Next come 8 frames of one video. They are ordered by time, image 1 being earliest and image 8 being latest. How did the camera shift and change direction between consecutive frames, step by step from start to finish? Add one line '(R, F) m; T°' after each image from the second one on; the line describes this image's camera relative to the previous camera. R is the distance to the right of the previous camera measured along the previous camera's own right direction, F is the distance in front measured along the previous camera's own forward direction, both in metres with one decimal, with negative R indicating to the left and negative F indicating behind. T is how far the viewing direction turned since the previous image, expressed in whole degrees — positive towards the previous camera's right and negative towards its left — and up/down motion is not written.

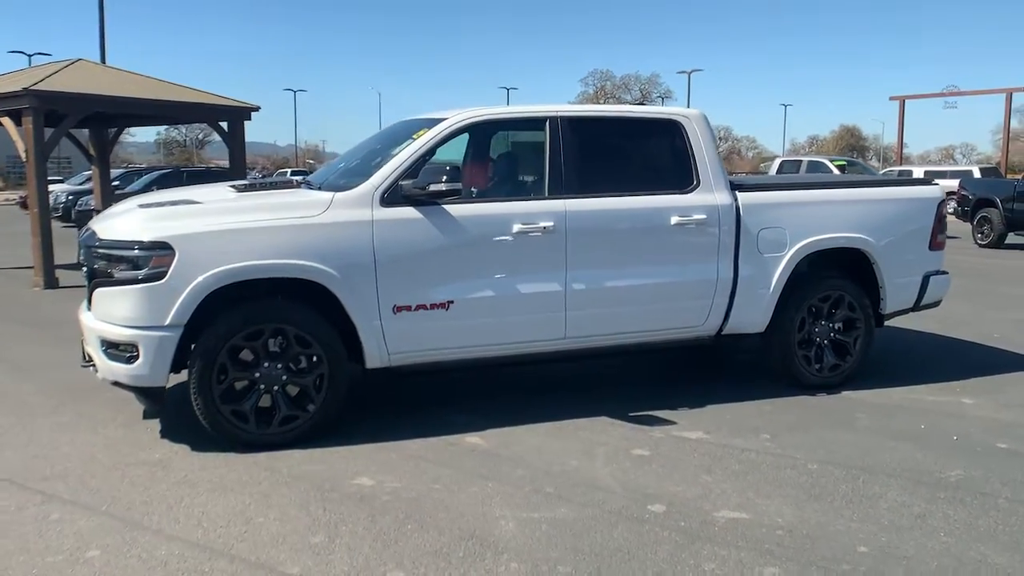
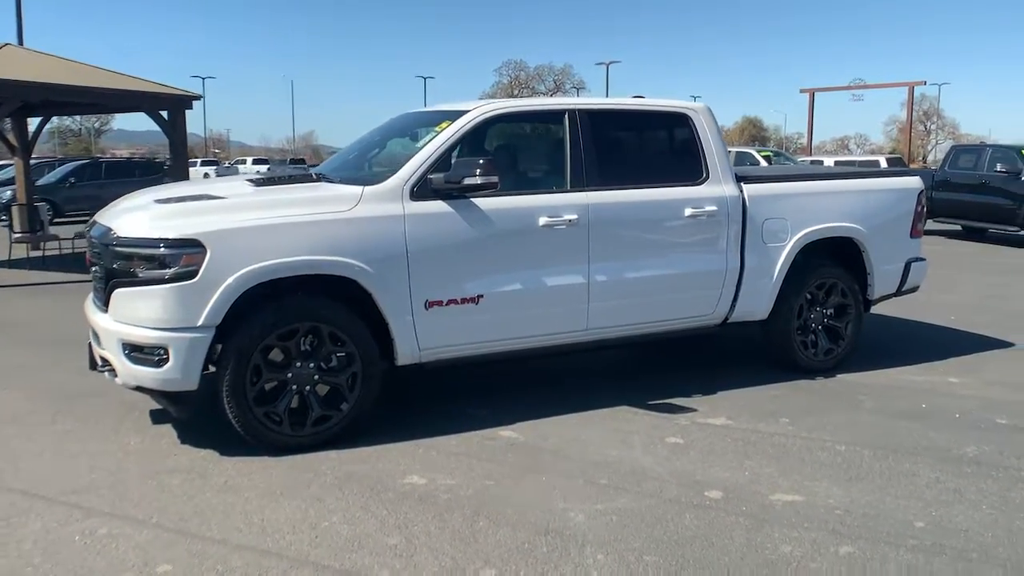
(-0.7, 0.0) m; +6°
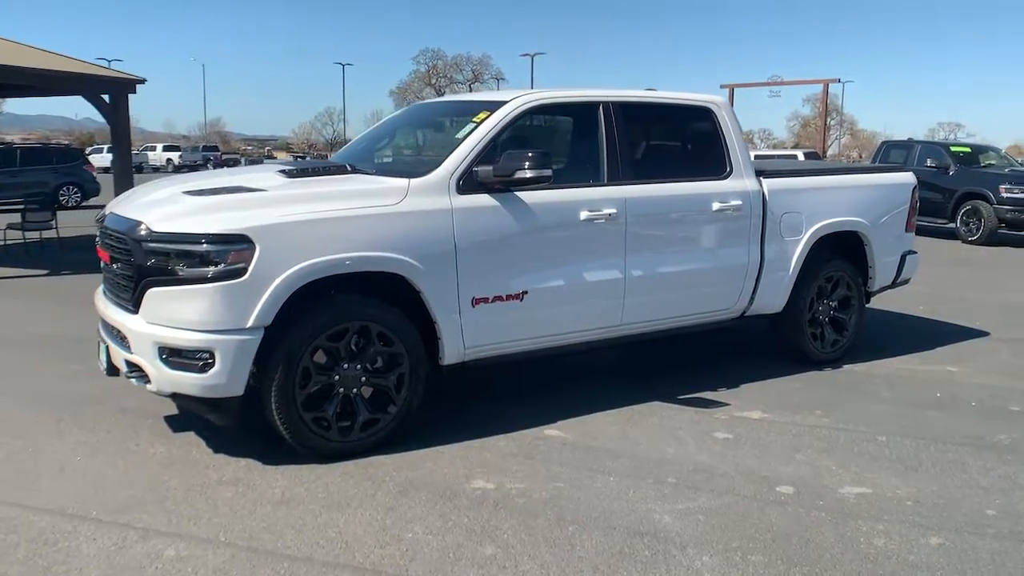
(-0.8, +0.2) m; +6°
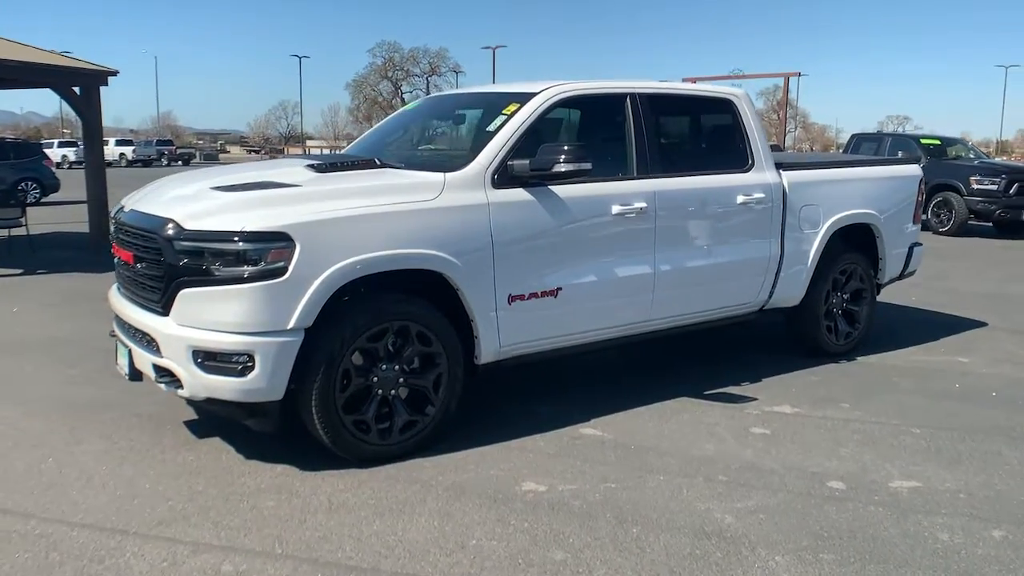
(-0.5, +0.1) m; +3°
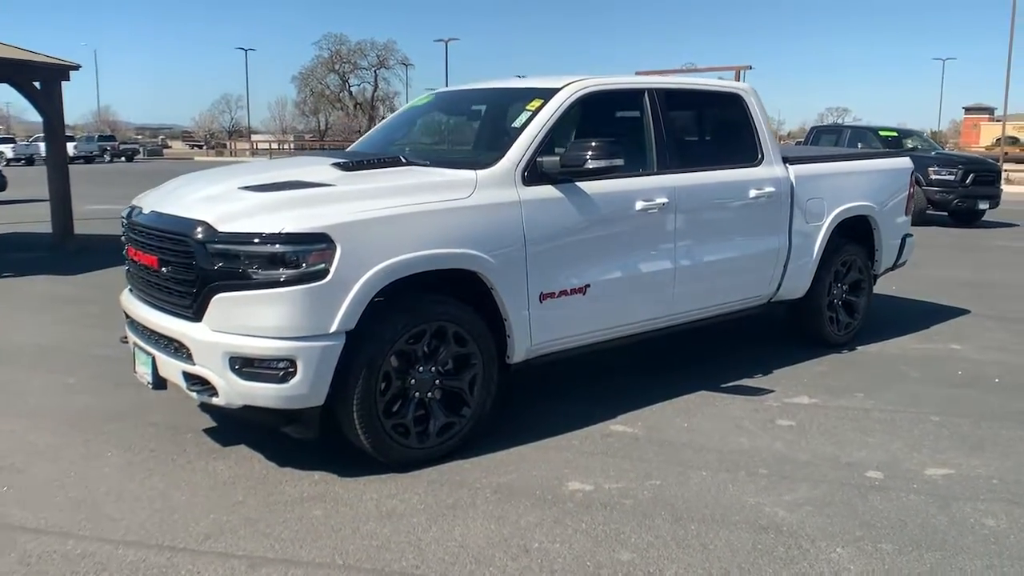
(-0.5, +0.1) m; +3°
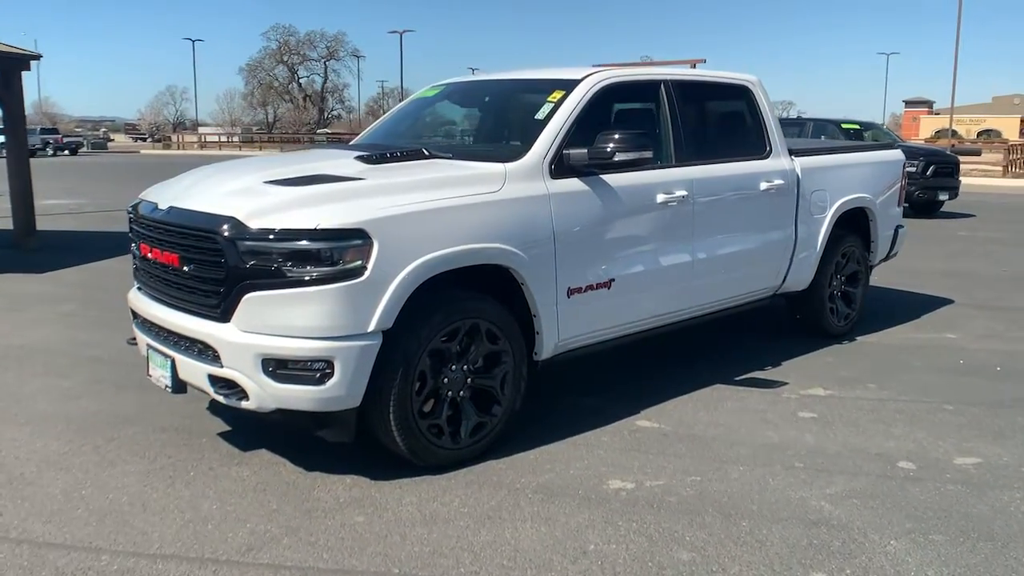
(-0.4, +0.1) m; +3°
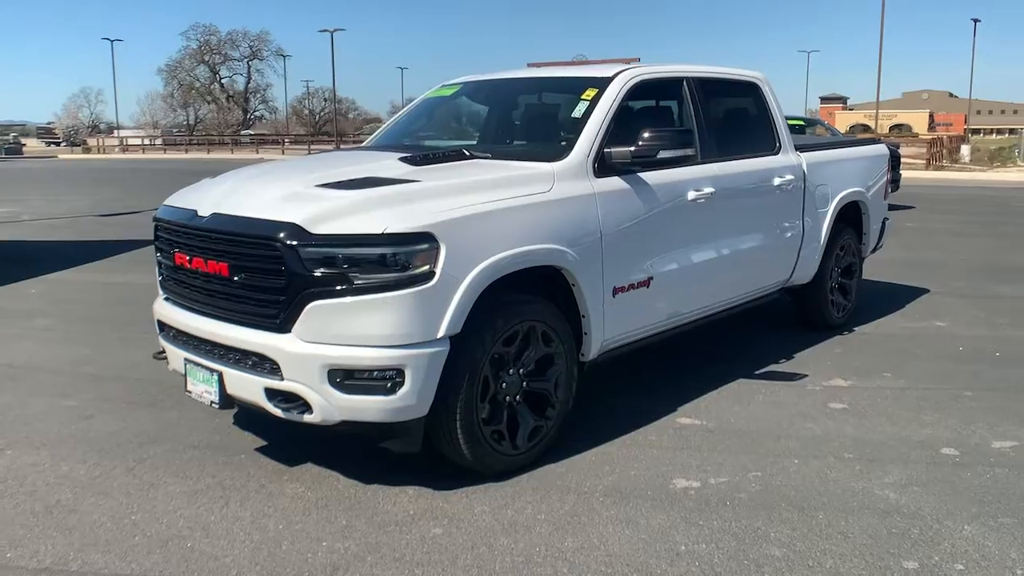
(-0.6, +0.1) m; +5°
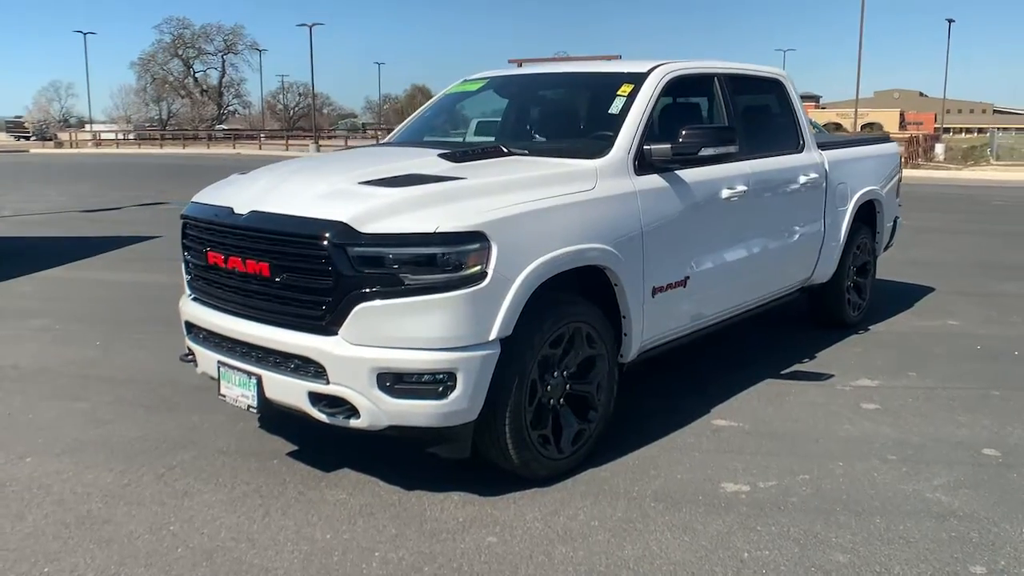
(-0.3, +0.1) m; +2°
